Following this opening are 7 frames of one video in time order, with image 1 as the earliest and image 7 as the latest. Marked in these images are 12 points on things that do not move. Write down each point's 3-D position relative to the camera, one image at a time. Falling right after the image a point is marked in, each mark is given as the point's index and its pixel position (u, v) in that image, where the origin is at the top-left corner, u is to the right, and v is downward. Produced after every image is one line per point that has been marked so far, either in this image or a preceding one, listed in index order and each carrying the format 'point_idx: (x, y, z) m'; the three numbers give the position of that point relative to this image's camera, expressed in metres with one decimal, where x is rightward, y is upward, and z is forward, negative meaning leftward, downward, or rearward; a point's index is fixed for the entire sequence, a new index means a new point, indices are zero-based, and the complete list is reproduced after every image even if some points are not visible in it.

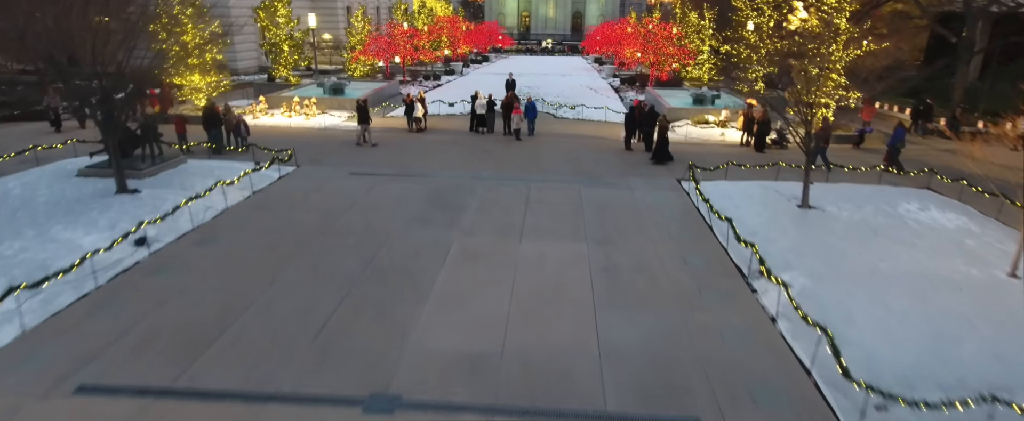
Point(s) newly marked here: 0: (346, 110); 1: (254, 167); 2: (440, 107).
0: (-6.2, +3.7, +19.3) m
1: (-5.9, +0.9, +11.8) m
2: (-2.8, +3.9, +19.7) m
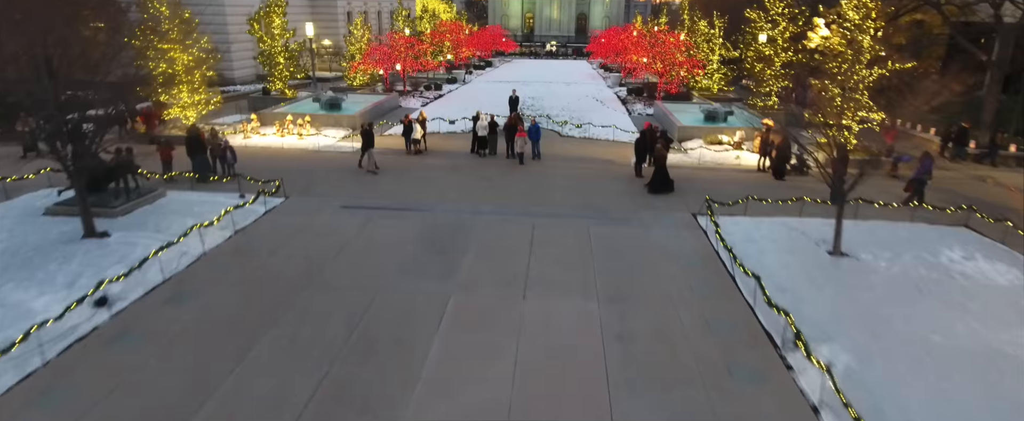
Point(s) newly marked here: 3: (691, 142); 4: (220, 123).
0: (-6.1, +3.0, +18.5) m
1: (-5.8, +0.2, +11.0) m
2: (-2.6, +3.1, +18.9) m
3: (+6.0, +2.3, +17.4) m
4: (-10.1, +3.0, +17.8) m
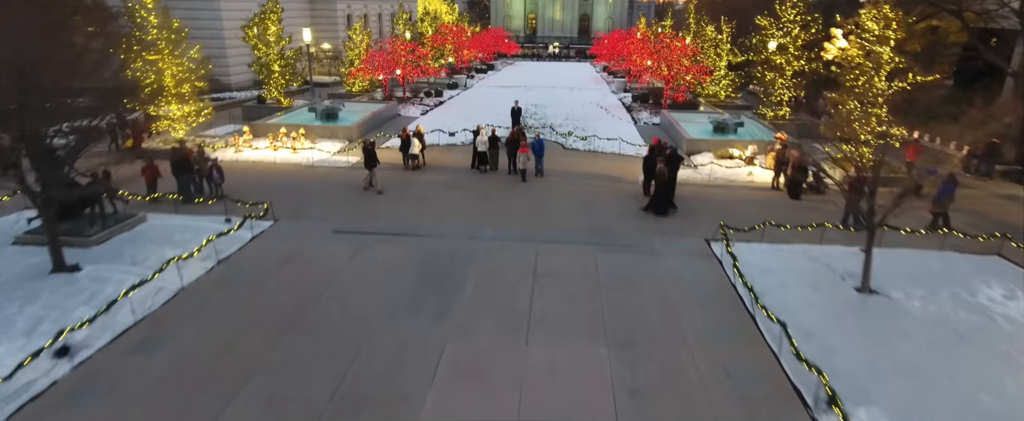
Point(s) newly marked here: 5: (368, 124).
0: (-6.0, +2.4, +17.9) m
1: (-5.8, -0.3, +10.3) m
2: (-2.6, +2.6, +18.2) m
3: (+6.0, +1.8, +16.7) m
4: (-10.0, +2.5, +17.1) m
5: (-5.4, +3.2, +19.5) m
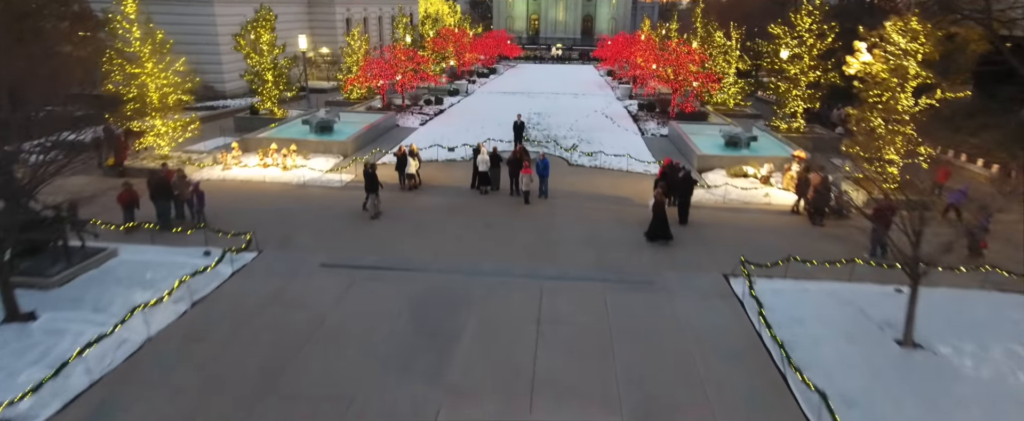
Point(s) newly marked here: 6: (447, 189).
0: (-5.9, +1.8, +17.1) m
1: (-5.7, -0.9, +9.5) m
2: (-2.5, +2.0, +17.4) m
3: (+6.1, +1.2, +15.9) m
4: (-10.0, +1.9, +16.3) m
5: (-5.4, +2.6, +18.7) m
6: (-1.8, +0.6, +14.3) m
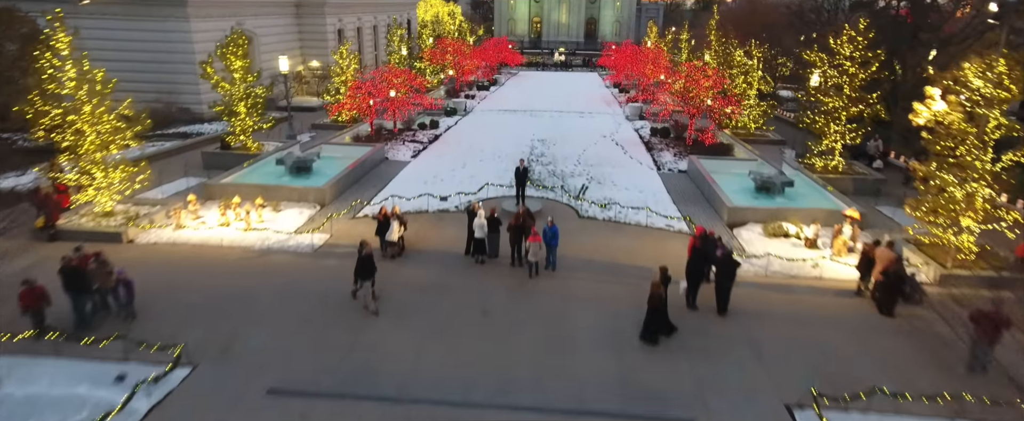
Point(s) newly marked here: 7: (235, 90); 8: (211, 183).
0: (-5.9, +0.2, +14.9) m
1: (-5.7, -2.6, +7.3) m
2: (-2.5, +0.3, +15.2) m
3: (+6.1, -0.5, +13.6) m
4: (-9.9, +0.3, +14.2) m
5: (-5.3, +1.0, +16.5) m
6: (-1.8, -1.1, +12.1) m
7: (-9.8, +4.3, +18.3) m
8: (-8.7, +0.8, +14.9) m
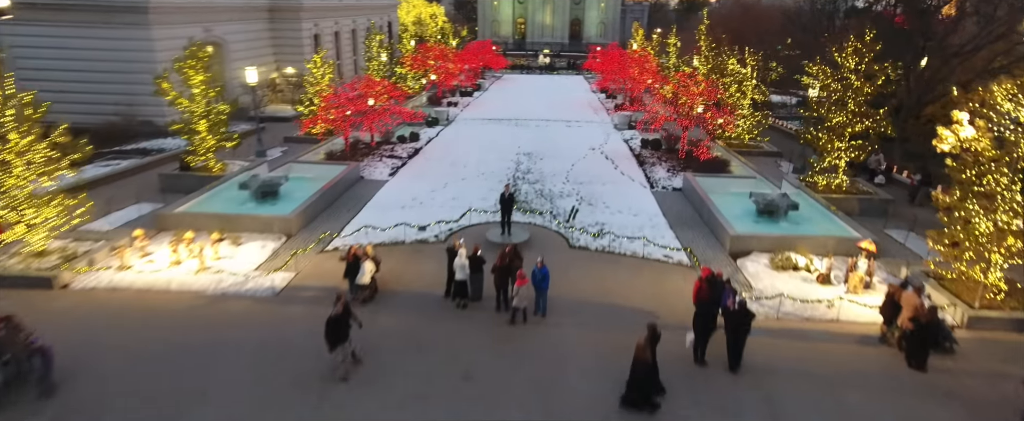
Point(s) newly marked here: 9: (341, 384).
0: (-6.3, -0.6, +13.5) m
1: (-5.9, -3.4, +6.0) m
2: (-2.9, -0.5, +13.9) m
3: (+5.8, -1.2, +12.6) m
4: (-10.3, -0.6, +12.7) m
5: (-5.8, +0.2, +15.1) m
6: (-2.1, -1.9, +10.9) m
7: (-10.3, +3.4, +16.8) m
8: (-9.1, -0.1, +13.4) m
9: (-2.7, -2.9, +8.3) m
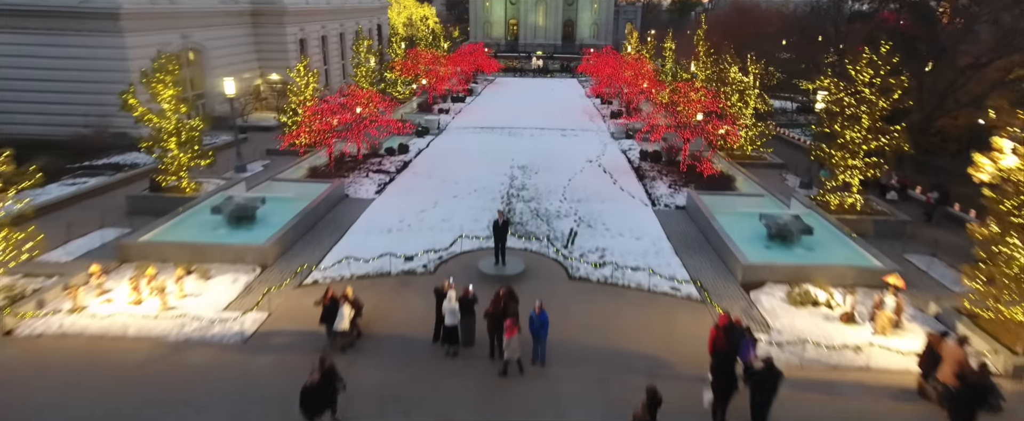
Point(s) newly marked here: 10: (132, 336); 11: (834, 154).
0: (-6.4, -1.3, +12.4) m
1: (-5.9, -4.1, +4.9) m
2: (-3.0, -1.2, +12.8) m
3: (+5.7, -1.9, +11.6) m
4: (-10.4, -1.4, +11.5) m
5: (-5.9, -0.5, +14.0) m
6: (-2.2, -2.5, +9.8) m
7: (-10.5, +2.7, +15.6) m
8: (-9.2, -0.8, +12.3) m
9: (-2.8, -3.5, +7.3) m
10: (-7.1, -2.4, +9.7) m
11: (+9.6, +1.7, +15.4) m
